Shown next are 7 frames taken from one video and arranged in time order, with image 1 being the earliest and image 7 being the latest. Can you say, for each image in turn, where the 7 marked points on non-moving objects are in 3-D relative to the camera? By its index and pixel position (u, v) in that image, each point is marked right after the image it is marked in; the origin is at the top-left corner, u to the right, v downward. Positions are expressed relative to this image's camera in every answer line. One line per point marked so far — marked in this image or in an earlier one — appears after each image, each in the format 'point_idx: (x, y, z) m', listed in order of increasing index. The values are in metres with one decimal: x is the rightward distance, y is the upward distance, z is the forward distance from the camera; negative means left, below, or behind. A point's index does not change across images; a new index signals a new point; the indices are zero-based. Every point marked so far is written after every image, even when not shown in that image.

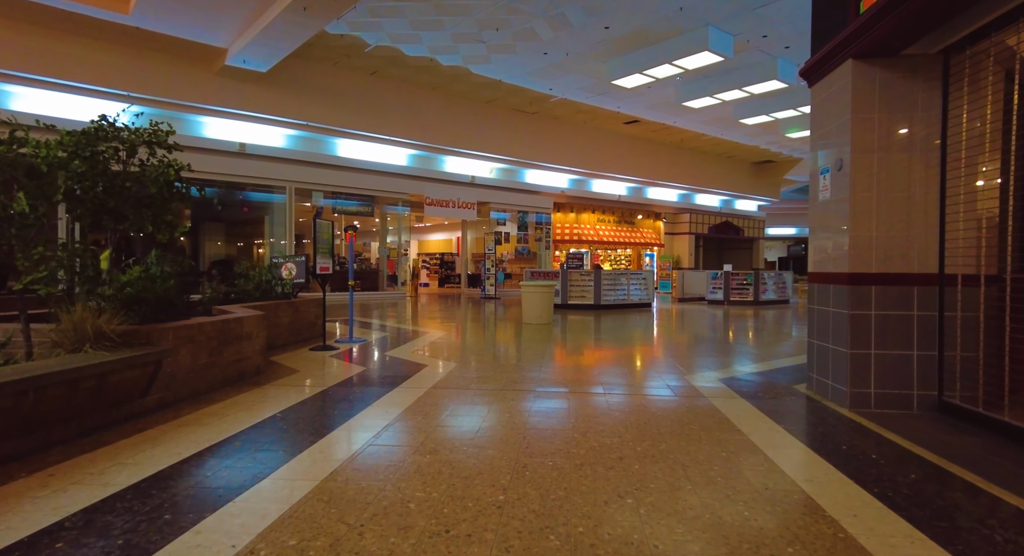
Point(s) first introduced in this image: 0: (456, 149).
0: (-1.6, +3.9, +15.8) m
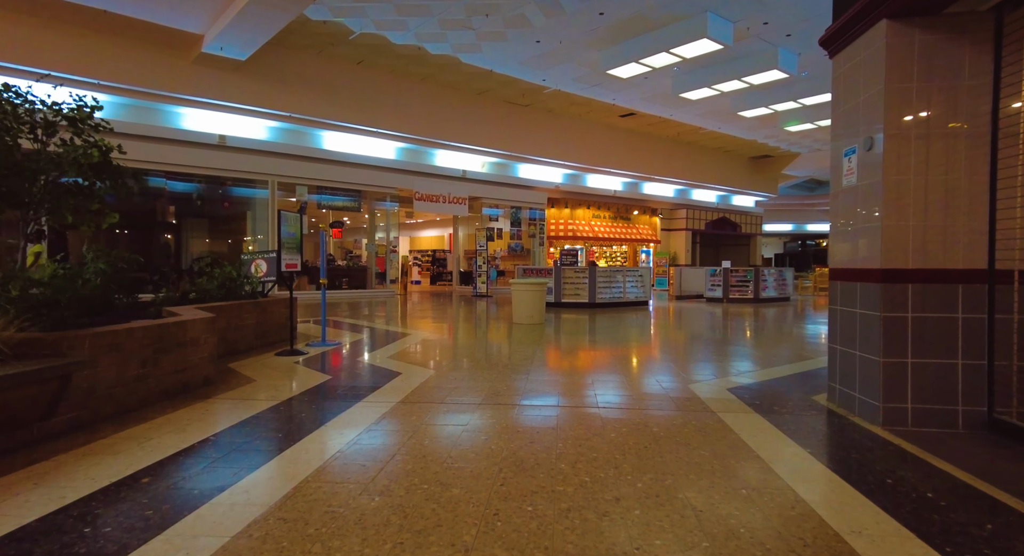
0: (-1.9, +4.0, +15.3) m
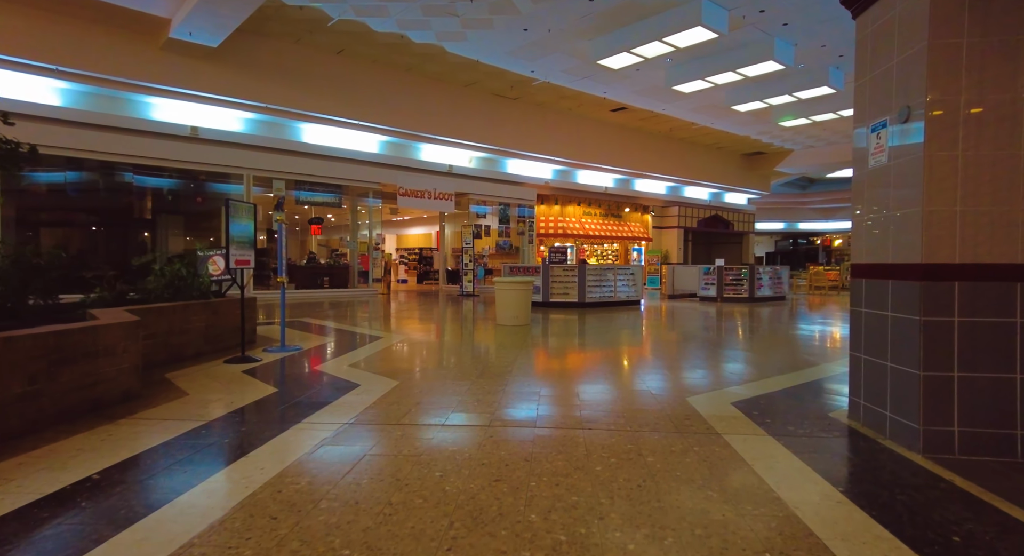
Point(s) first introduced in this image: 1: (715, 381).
0: (-2.2, +4.0, +14.7) m
1: (+2.2, -1.0, +5.8) m
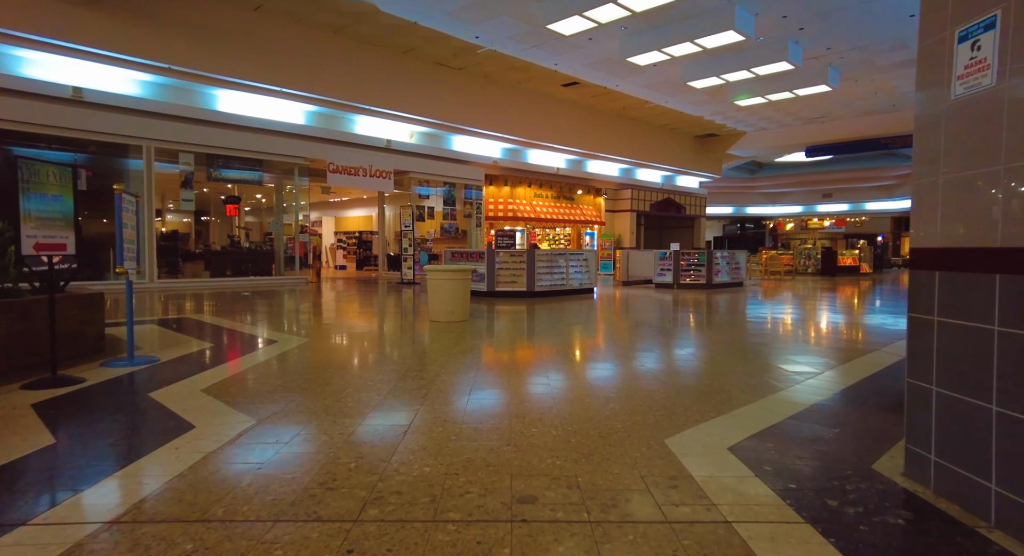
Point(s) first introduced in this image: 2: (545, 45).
0: (-3.7, +4.4, +13.2) m
1: (+1.6, -0.8, +4.9) m
2: (+0.8, +5.4, +11.8) m
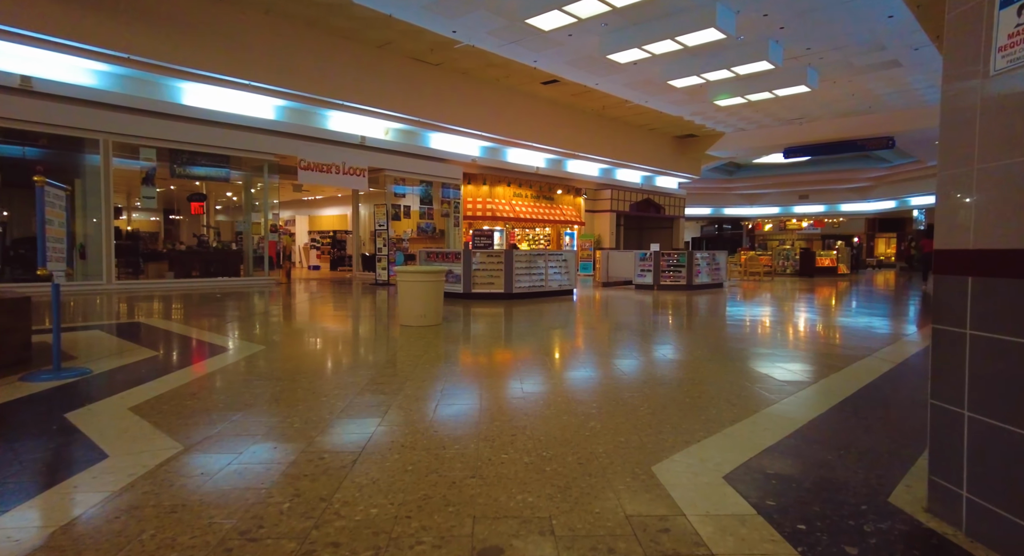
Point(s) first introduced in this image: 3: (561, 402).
0: (-4.3, +4.4, +12.8) m
1: (+1.3, -0.9, +4.7) m
2: (+0.3, +5.3, +11.5) m
3: (+0.3, -0.8, +3.3) m
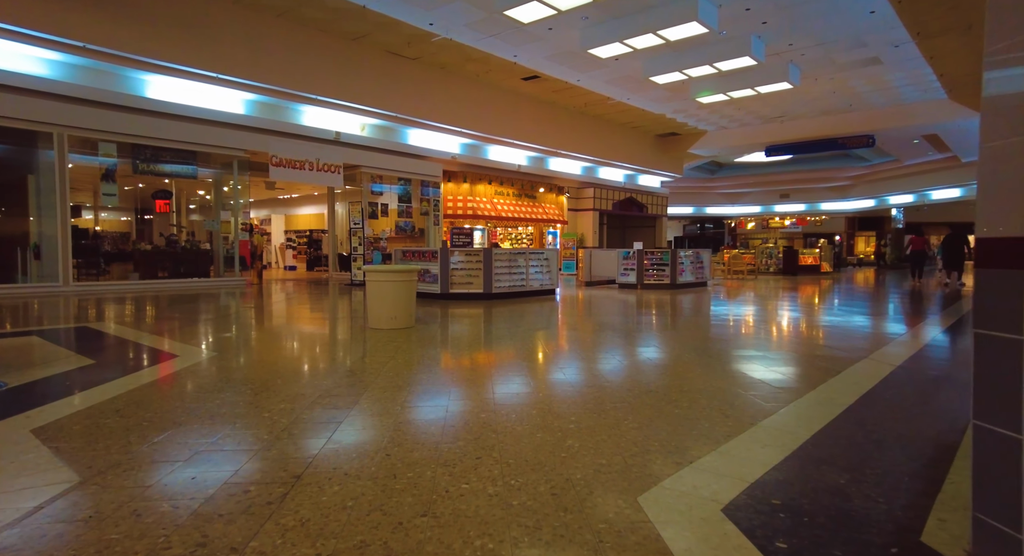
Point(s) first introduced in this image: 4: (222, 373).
0: (-4.7, +4.4, +12.3) m
1: (+1.1, -0.9, +4.4) m
2: (-0.2, +5.3, +11.2) m
3: (+0.2, -0.8, +3.0) m
4: (-2.6, -0.9, +4.4) m
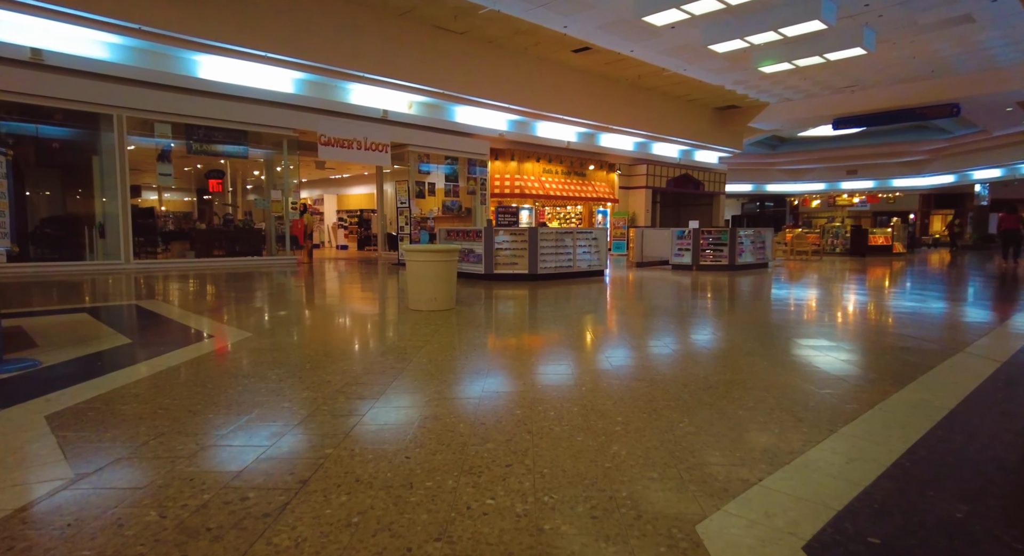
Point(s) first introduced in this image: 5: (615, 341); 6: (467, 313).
0: (-3.6, +4.9, +12.2) m
1: (+1.5, -0.7, +4.0) m
2: (+0.8, +5.8, +10.6) m
3: (+0.4, -0.7, +2.7) m
4: (-2.2, -0.7, +4.3) m
5: (+1.0, -0.7, +4.9) m
6: (-0.6, -0.5, +6.6) m
